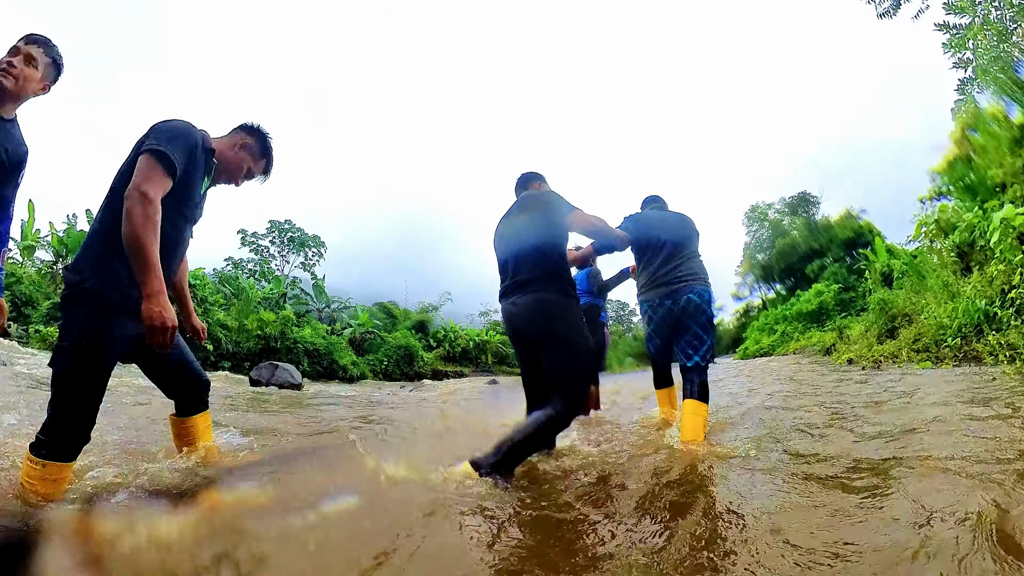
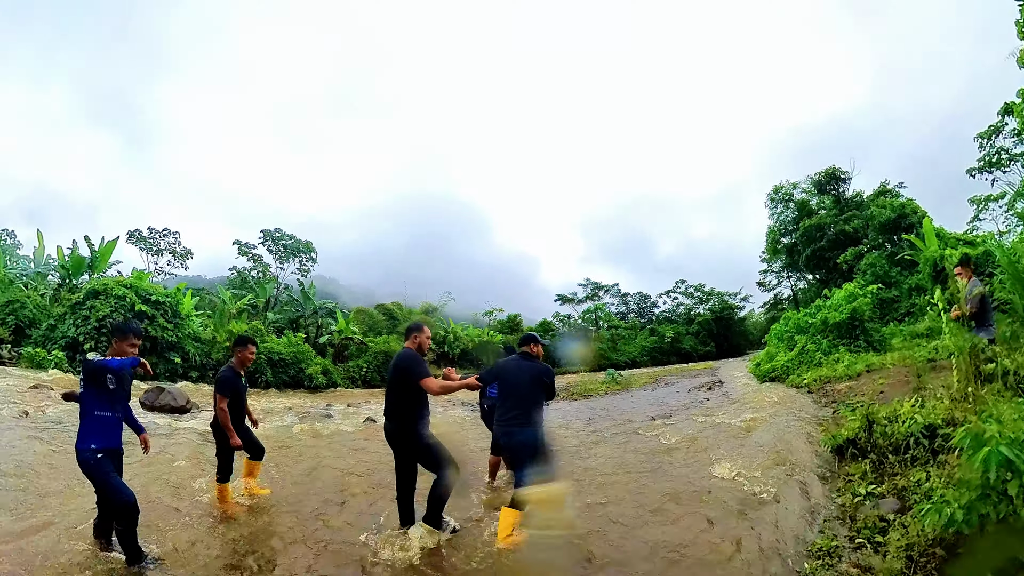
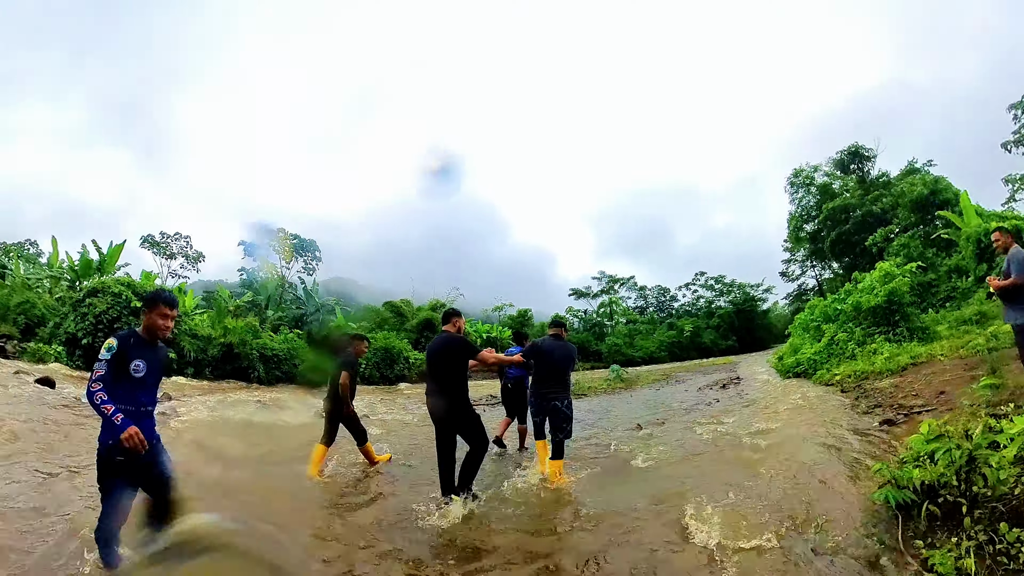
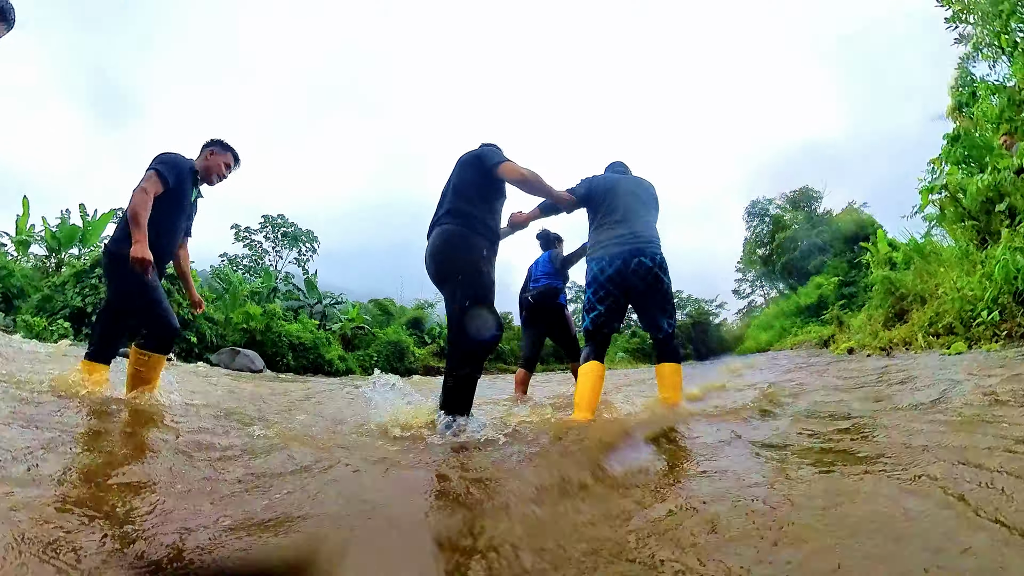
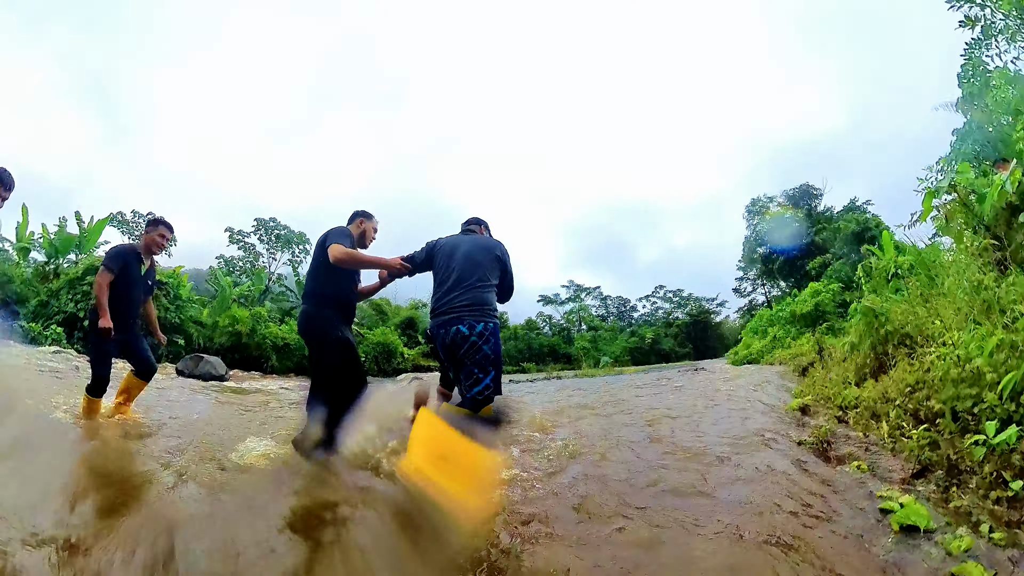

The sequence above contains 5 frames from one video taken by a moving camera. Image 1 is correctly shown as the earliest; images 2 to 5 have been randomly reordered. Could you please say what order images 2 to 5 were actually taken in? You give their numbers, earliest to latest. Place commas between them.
4, 5, 2, 3
